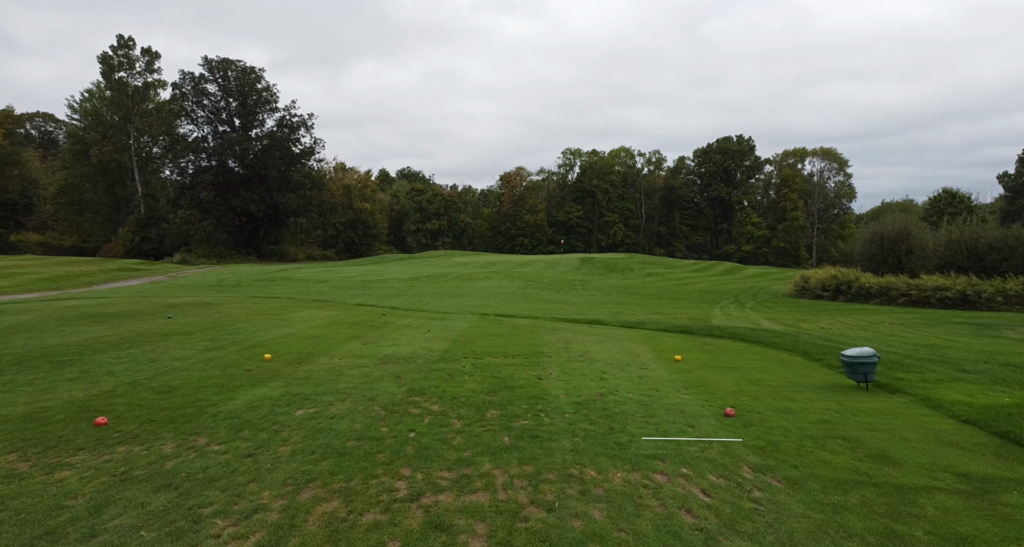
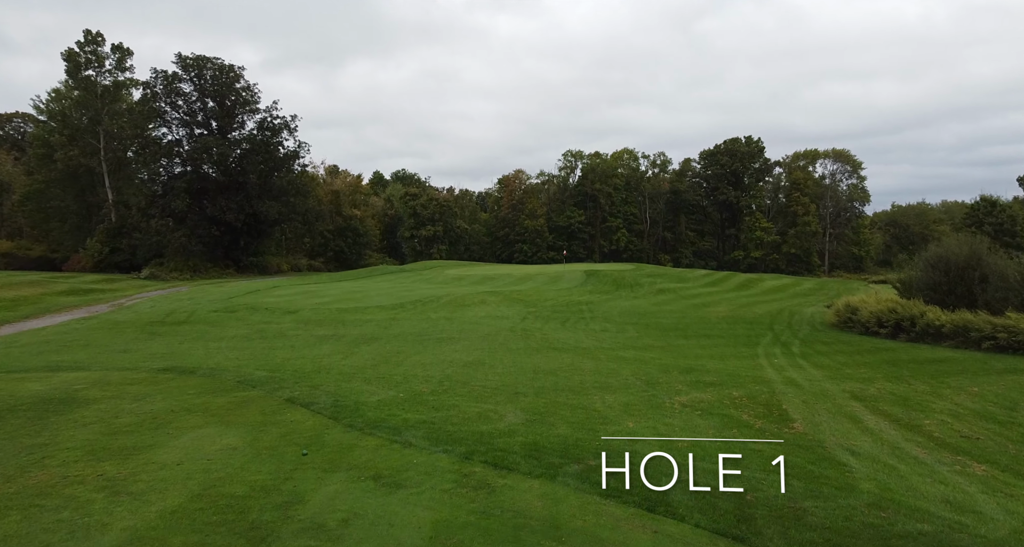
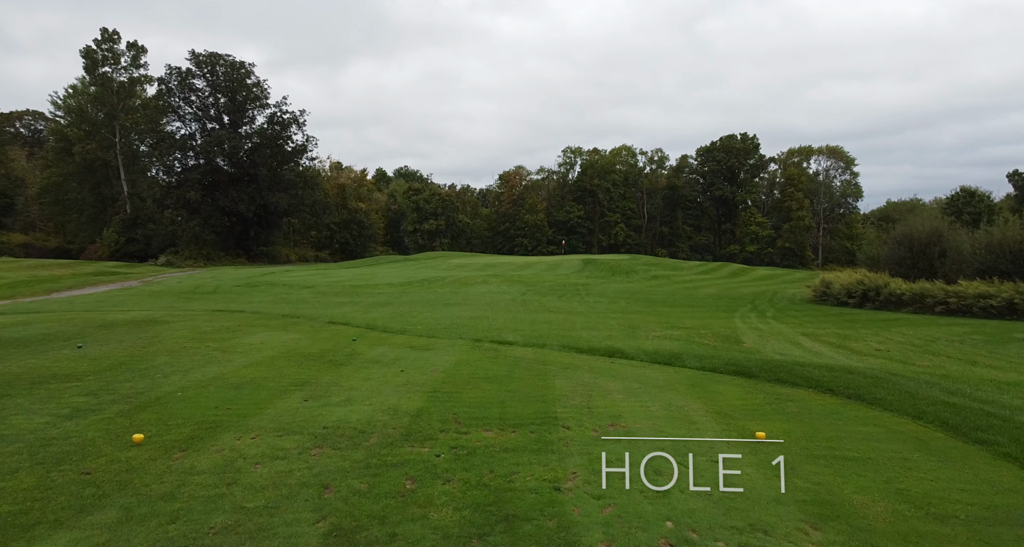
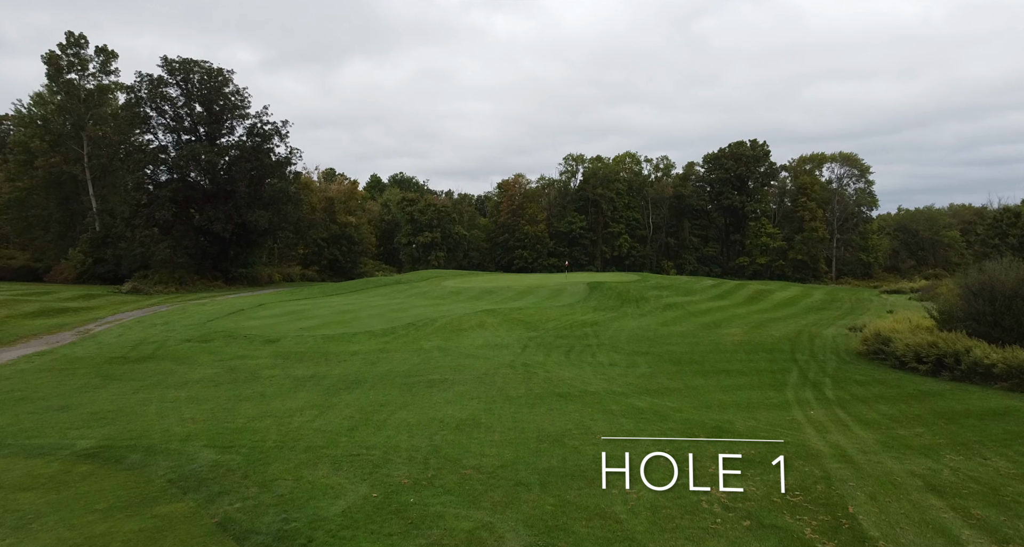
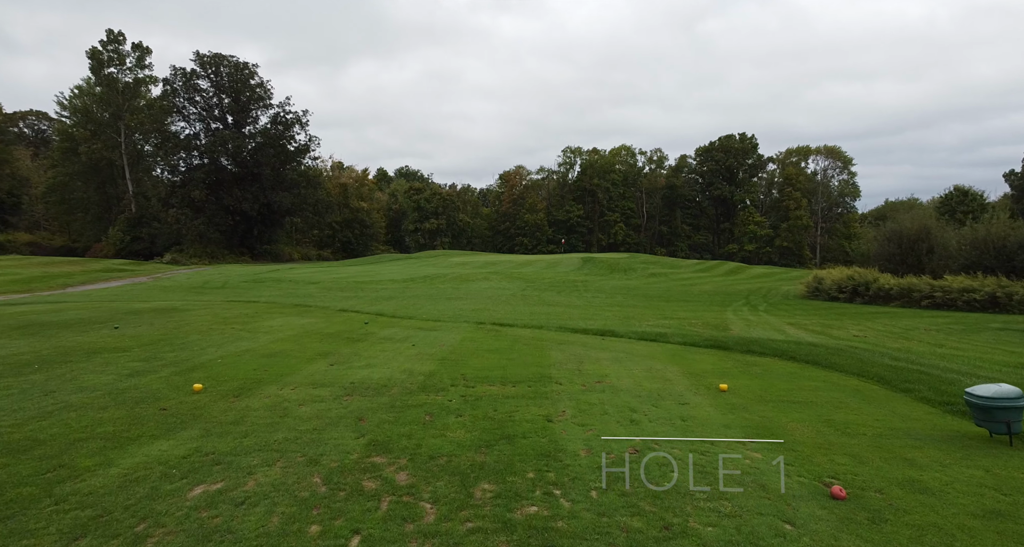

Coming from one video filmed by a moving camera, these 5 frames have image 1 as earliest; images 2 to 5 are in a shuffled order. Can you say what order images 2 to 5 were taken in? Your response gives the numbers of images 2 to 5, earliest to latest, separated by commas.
5, 3, 2, 4
